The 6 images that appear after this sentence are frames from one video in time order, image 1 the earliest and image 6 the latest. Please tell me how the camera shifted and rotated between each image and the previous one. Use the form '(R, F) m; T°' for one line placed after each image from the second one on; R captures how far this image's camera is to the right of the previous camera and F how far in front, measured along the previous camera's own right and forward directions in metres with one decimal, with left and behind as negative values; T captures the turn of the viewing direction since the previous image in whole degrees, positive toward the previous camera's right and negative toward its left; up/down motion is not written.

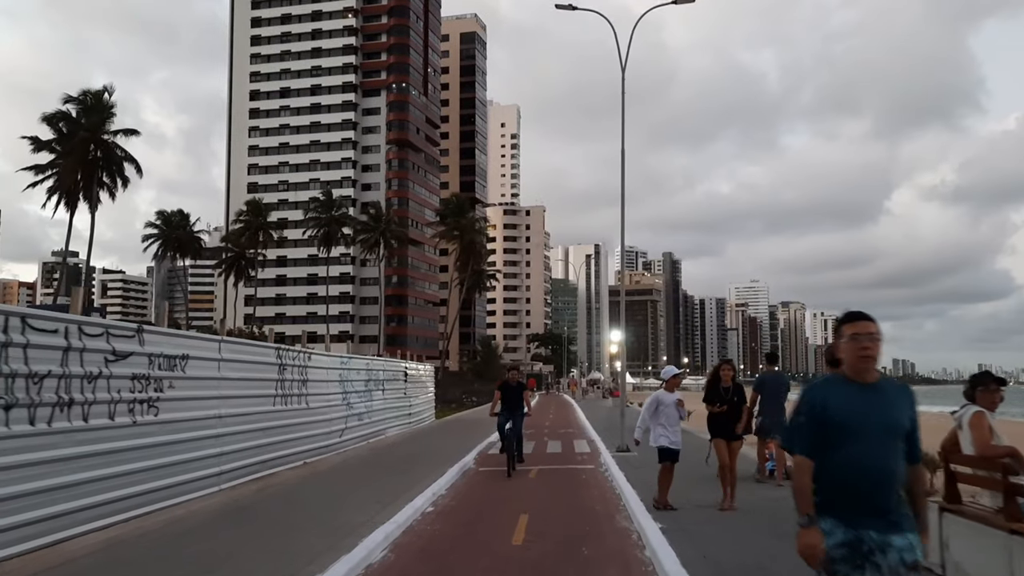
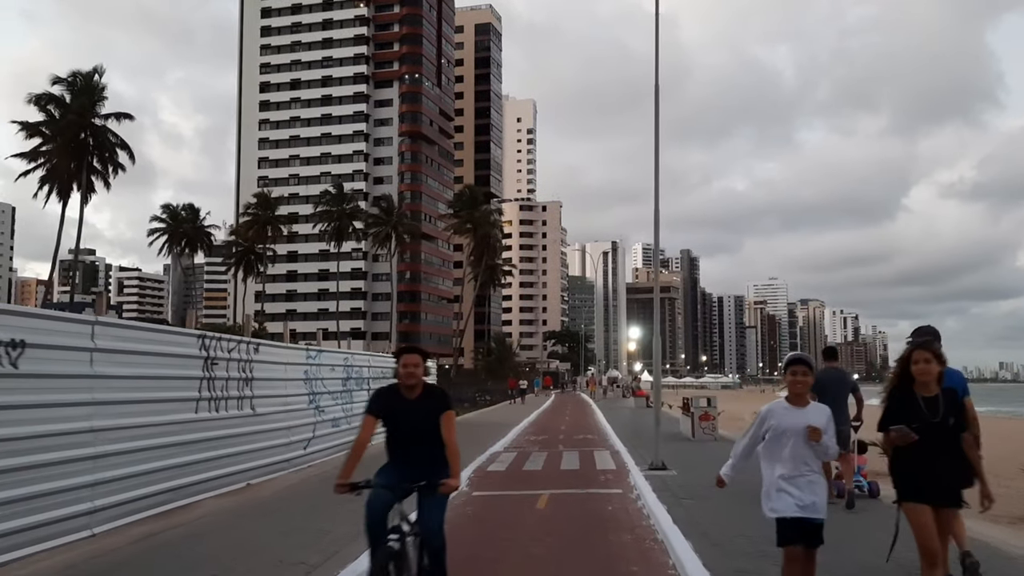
(+0.2, +3.4) m; -1°
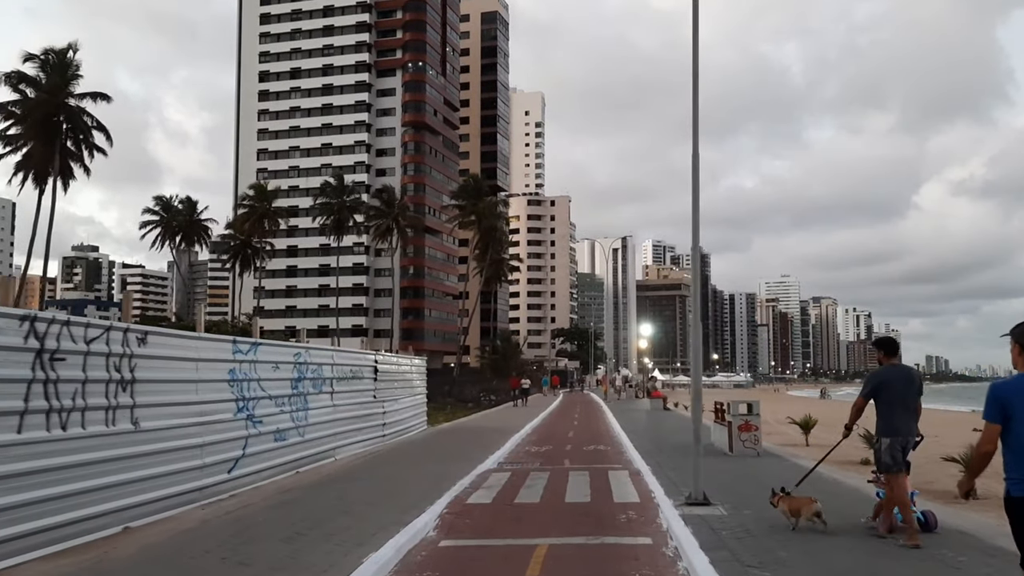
(+0.3, +3.5) m; -1°
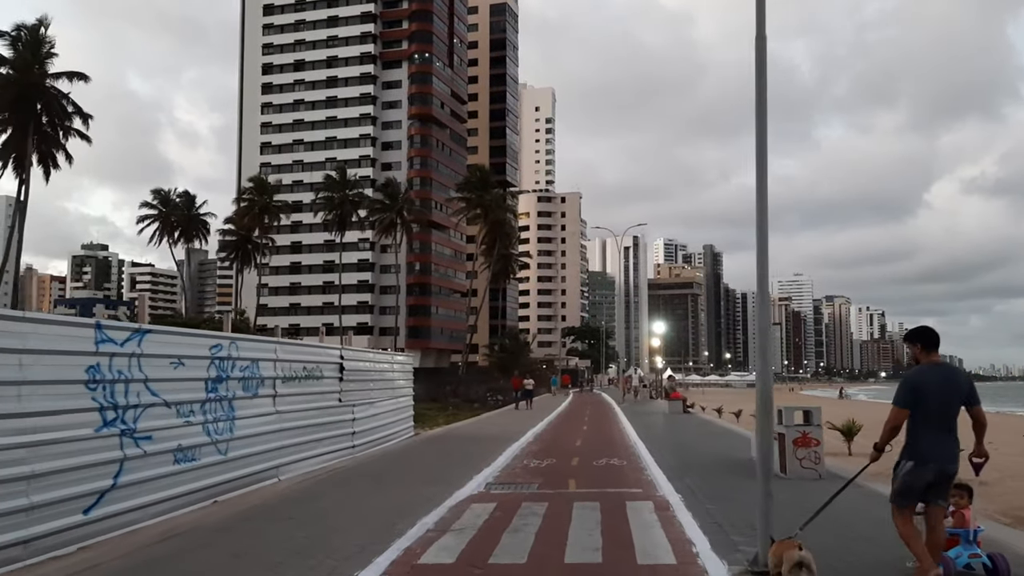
(+0.3, +3.3) m; -1°
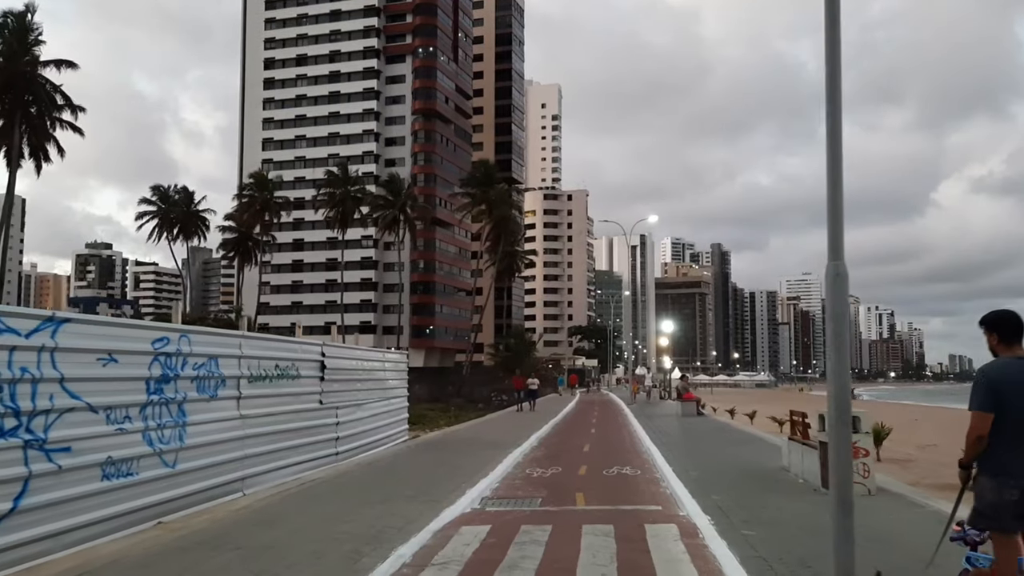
(+0.1, +1.6) m; 0°
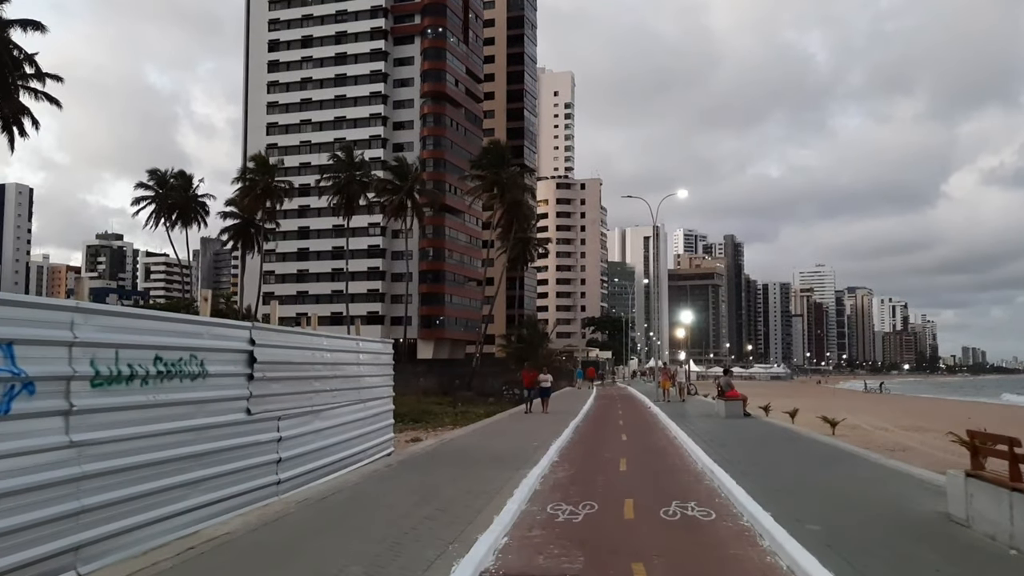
(0.0, +4.4) m; -1°
